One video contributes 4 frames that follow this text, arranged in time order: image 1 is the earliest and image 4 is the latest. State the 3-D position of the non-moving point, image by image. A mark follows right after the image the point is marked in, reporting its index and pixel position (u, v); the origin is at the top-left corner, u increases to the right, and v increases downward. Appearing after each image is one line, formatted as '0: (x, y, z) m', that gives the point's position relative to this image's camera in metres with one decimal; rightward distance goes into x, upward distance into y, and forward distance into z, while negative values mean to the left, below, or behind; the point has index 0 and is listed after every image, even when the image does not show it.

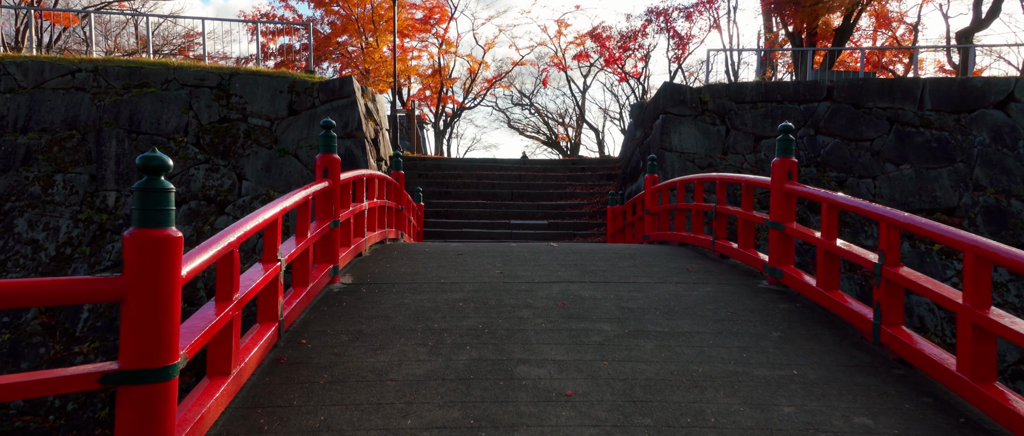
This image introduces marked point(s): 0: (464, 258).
0: (-0.5, -0.4, +5.3) m
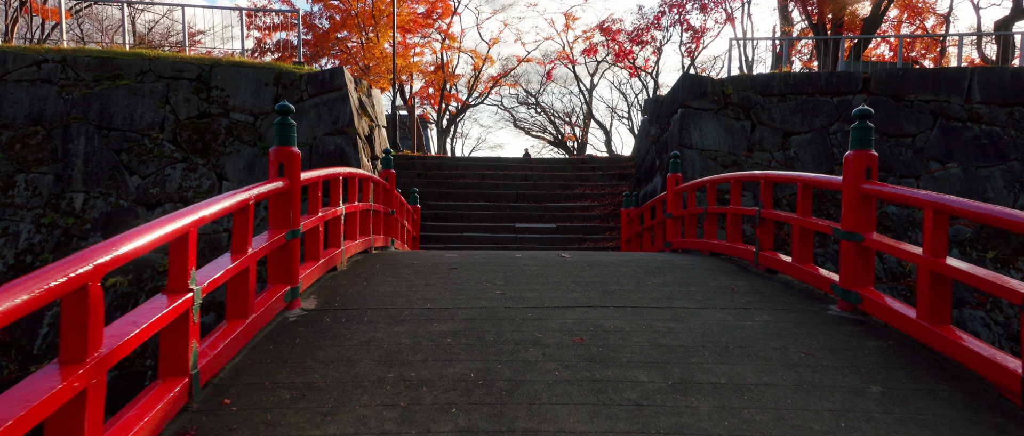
0: (-0.4, -0.4, +4.4) m
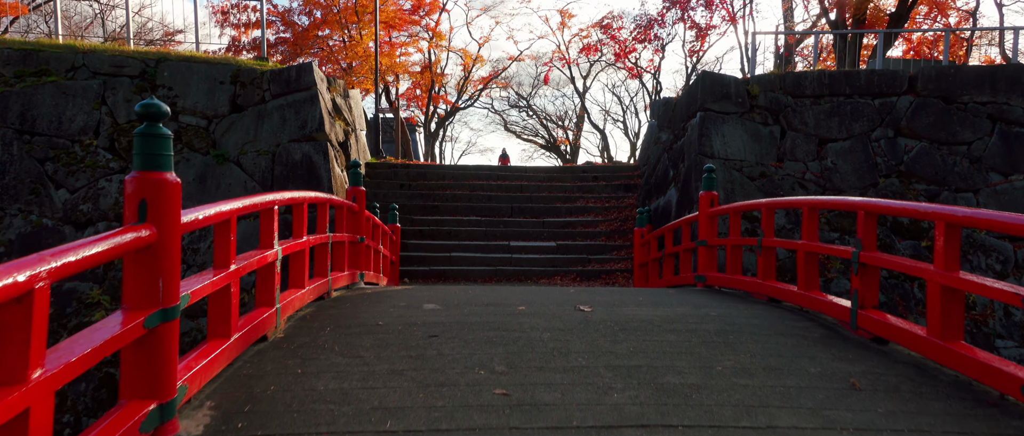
0: (-0.4, -0.7, +3.1) m
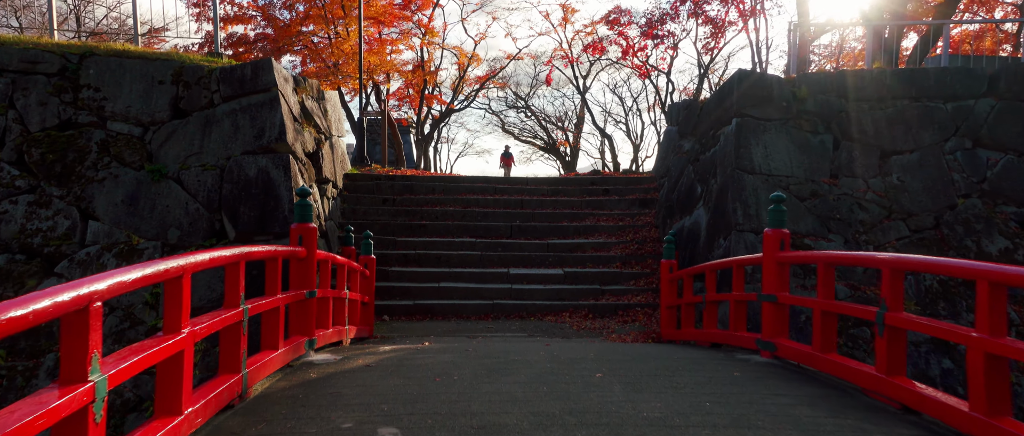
0: (-0.4, -1.0, +1.7) m
